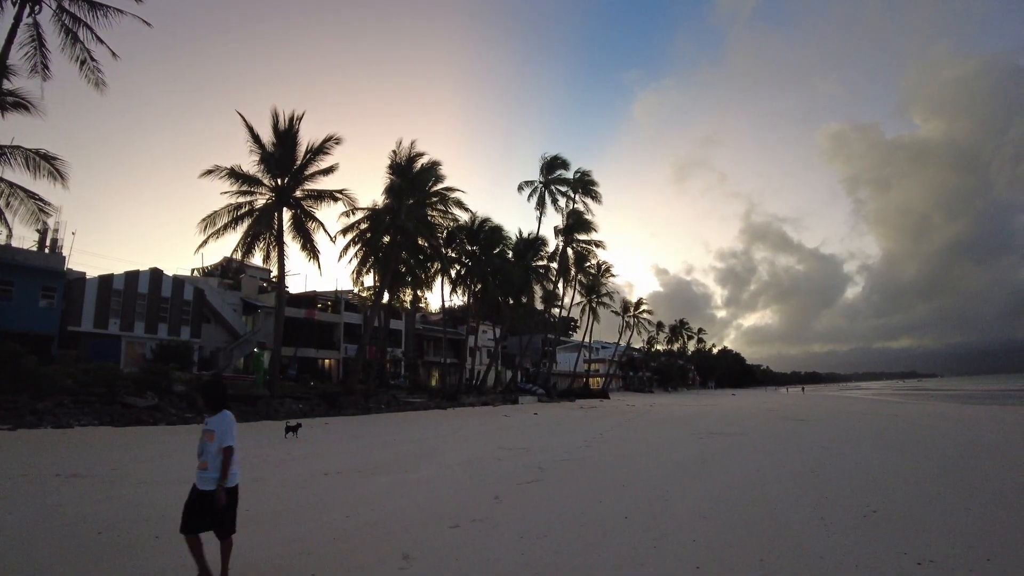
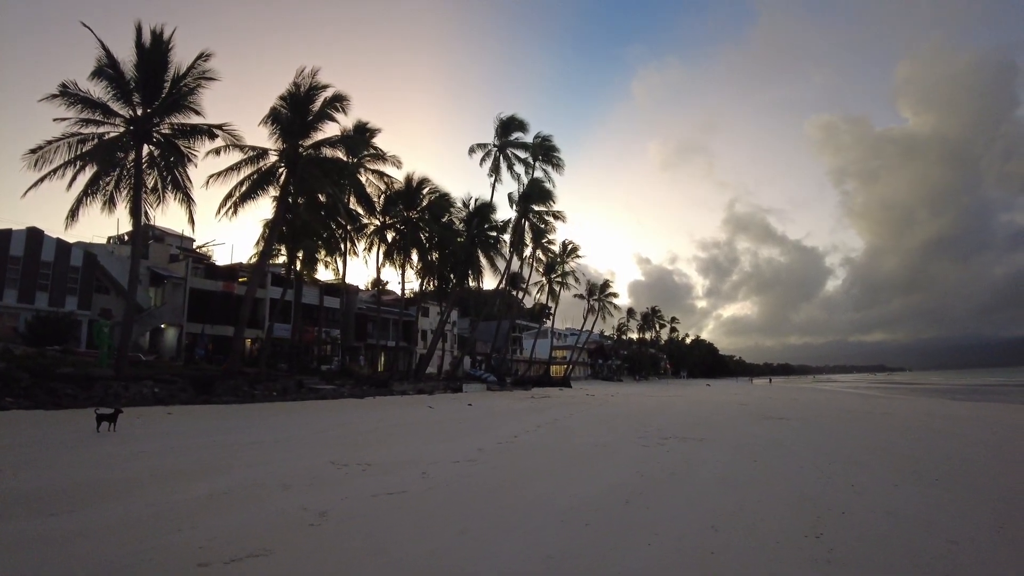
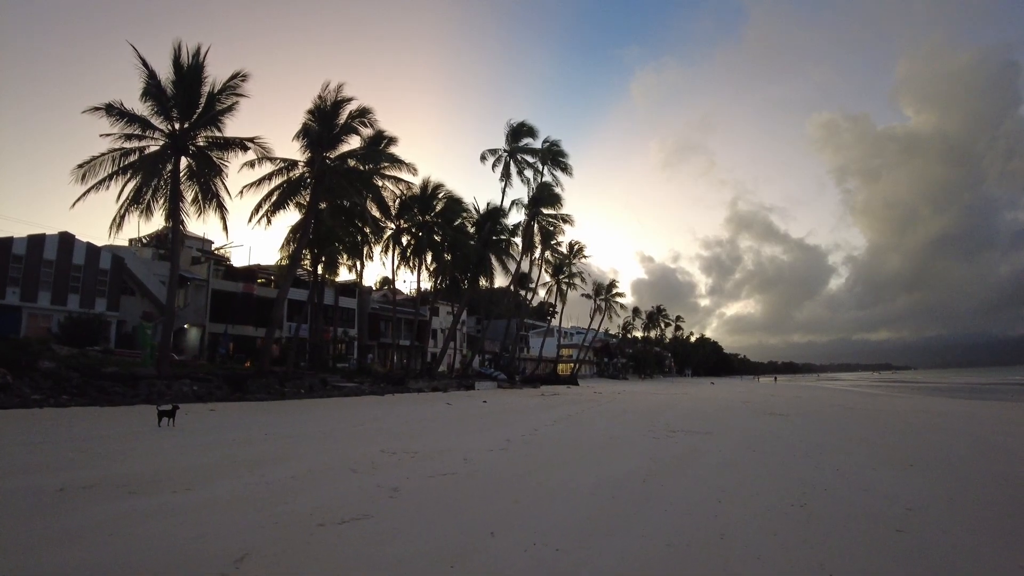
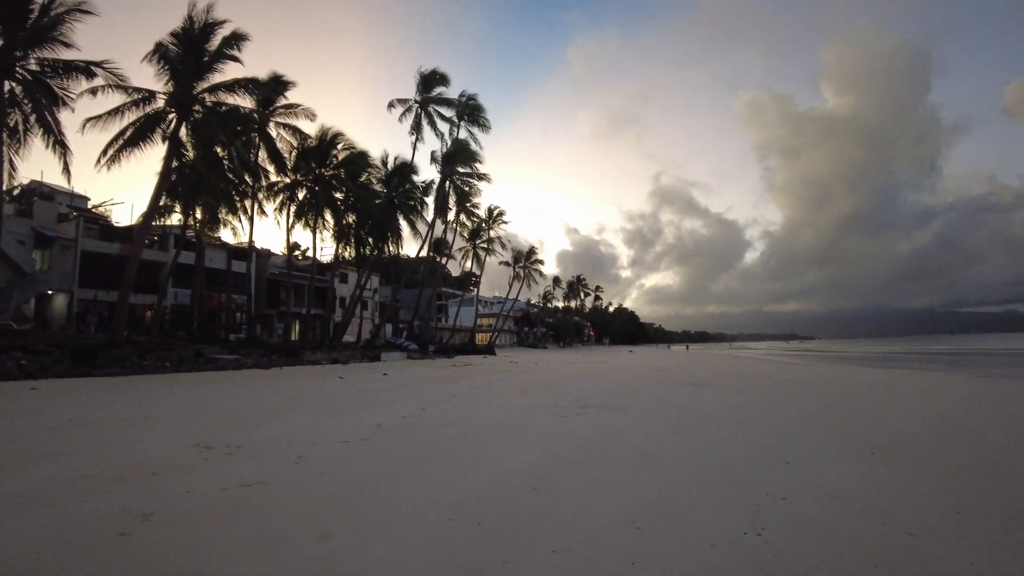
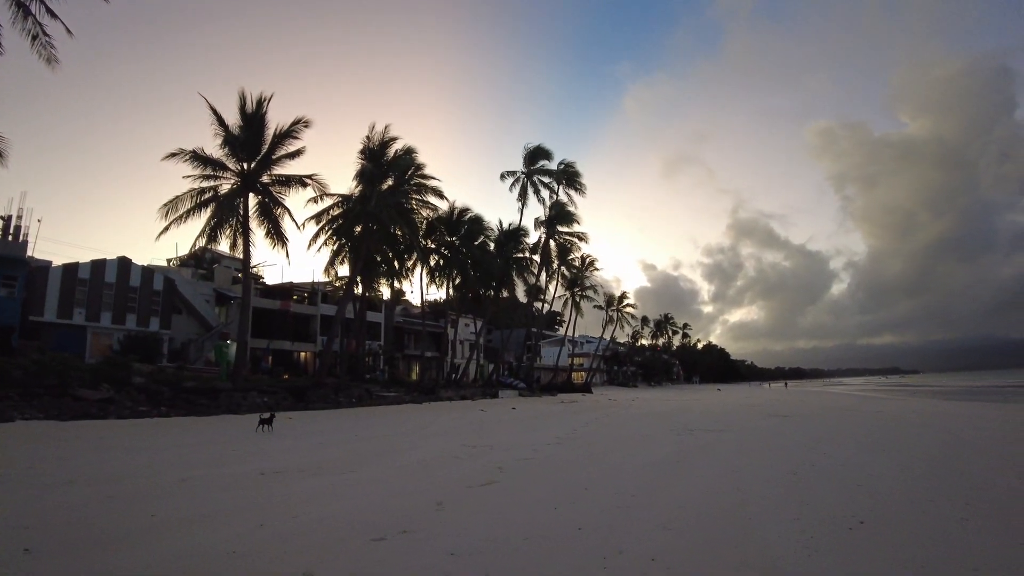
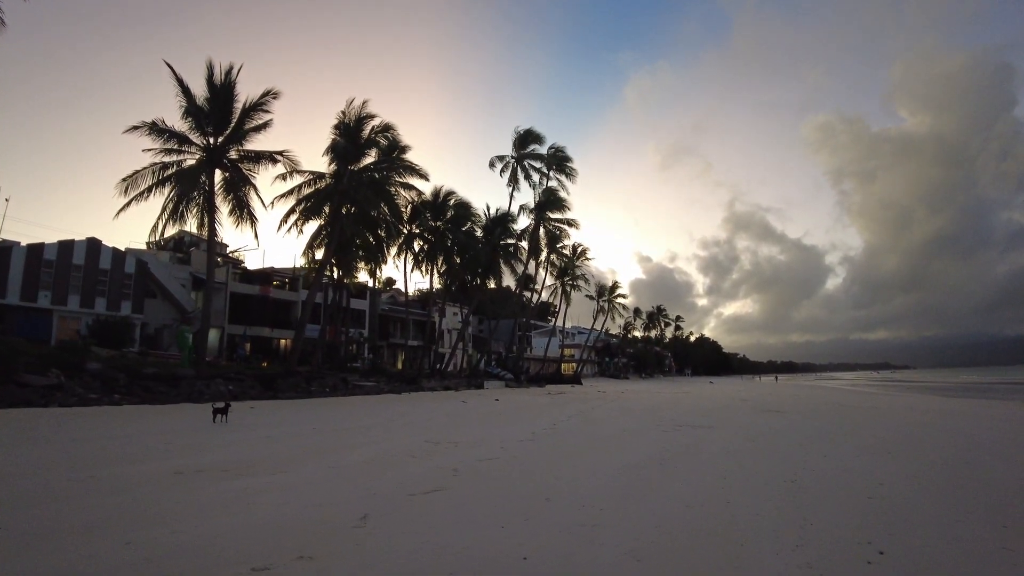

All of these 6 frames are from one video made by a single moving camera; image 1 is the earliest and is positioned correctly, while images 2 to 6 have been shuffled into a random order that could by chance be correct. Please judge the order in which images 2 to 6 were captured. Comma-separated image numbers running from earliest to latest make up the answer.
5, 6, 3, 2, 4
